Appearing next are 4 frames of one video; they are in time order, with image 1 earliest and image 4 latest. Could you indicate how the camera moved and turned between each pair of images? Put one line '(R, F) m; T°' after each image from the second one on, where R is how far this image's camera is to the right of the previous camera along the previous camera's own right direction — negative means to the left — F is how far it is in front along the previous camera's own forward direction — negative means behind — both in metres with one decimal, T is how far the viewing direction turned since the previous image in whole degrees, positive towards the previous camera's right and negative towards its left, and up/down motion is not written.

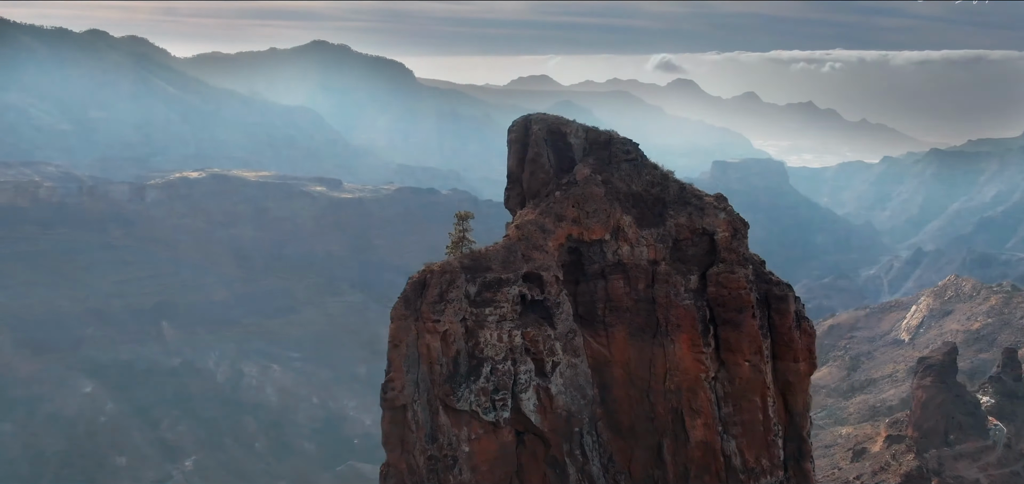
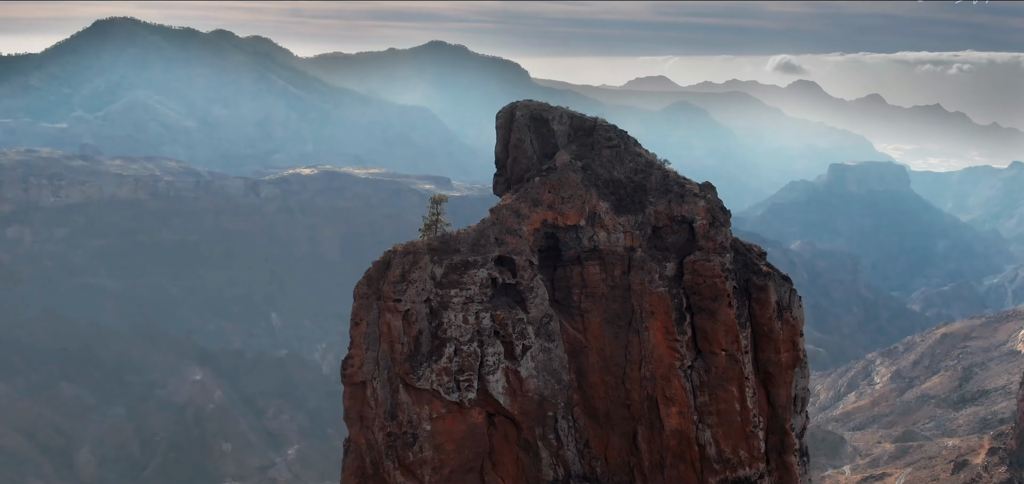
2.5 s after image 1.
(+2.7, -0.1) m; -6°
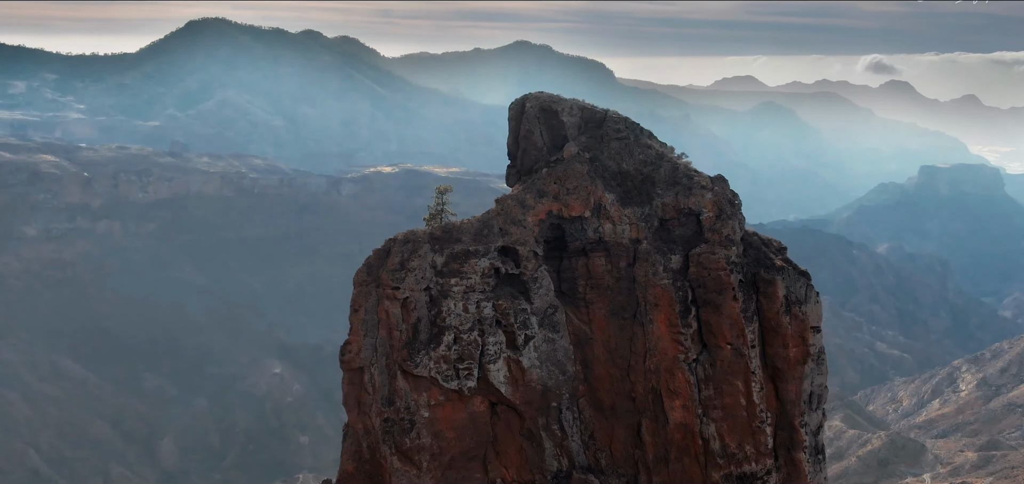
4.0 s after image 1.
(+1.5, 0.0) m; -4°
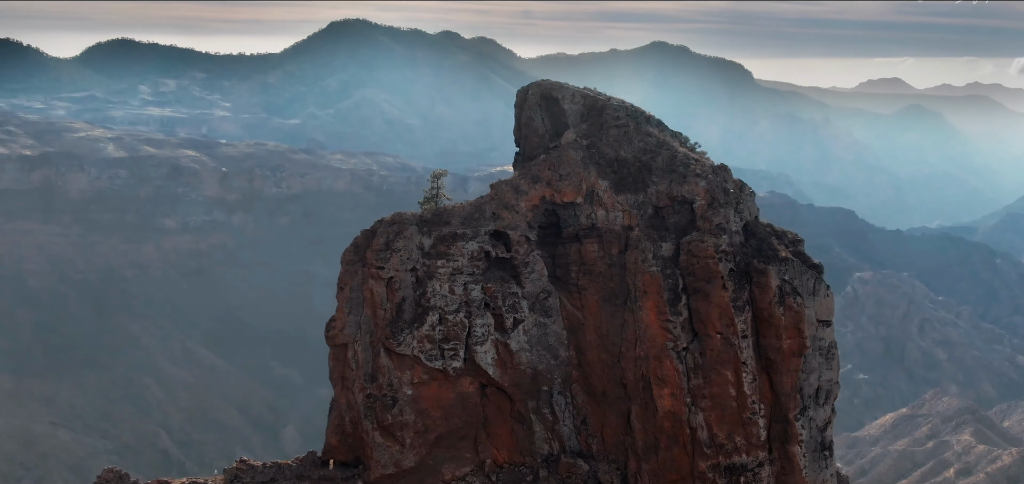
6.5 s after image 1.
(+2.7, -0.2) m; -7°
